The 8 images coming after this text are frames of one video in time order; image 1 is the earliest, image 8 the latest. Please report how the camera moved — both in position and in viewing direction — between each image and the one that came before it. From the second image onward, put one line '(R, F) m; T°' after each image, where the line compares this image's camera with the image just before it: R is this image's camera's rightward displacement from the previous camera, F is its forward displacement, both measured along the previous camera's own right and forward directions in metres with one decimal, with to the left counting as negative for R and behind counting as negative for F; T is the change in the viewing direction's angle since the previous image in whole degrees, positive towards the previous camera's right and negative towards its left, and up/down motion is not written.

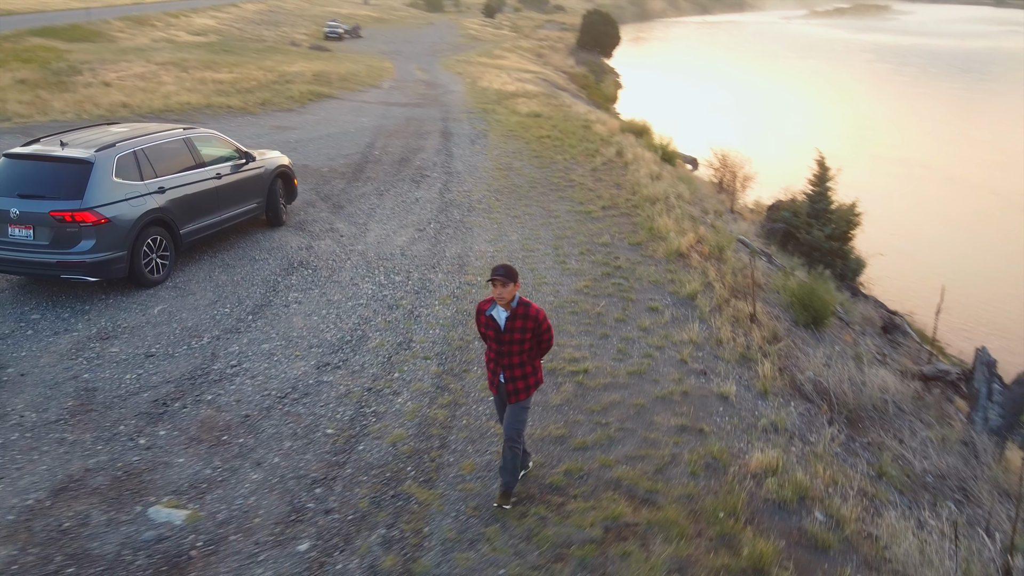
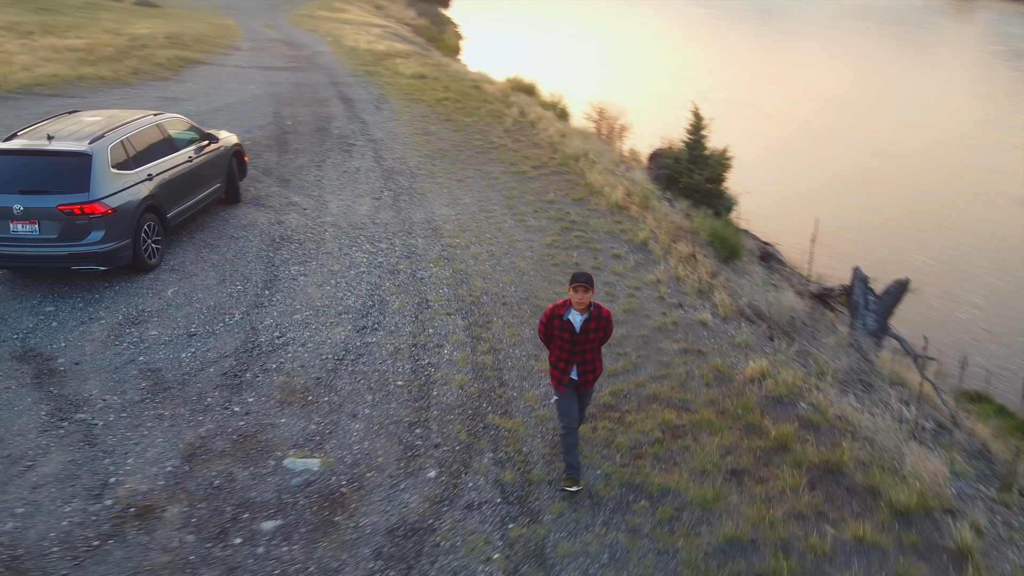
(-1.6, -0.9) m; +11°
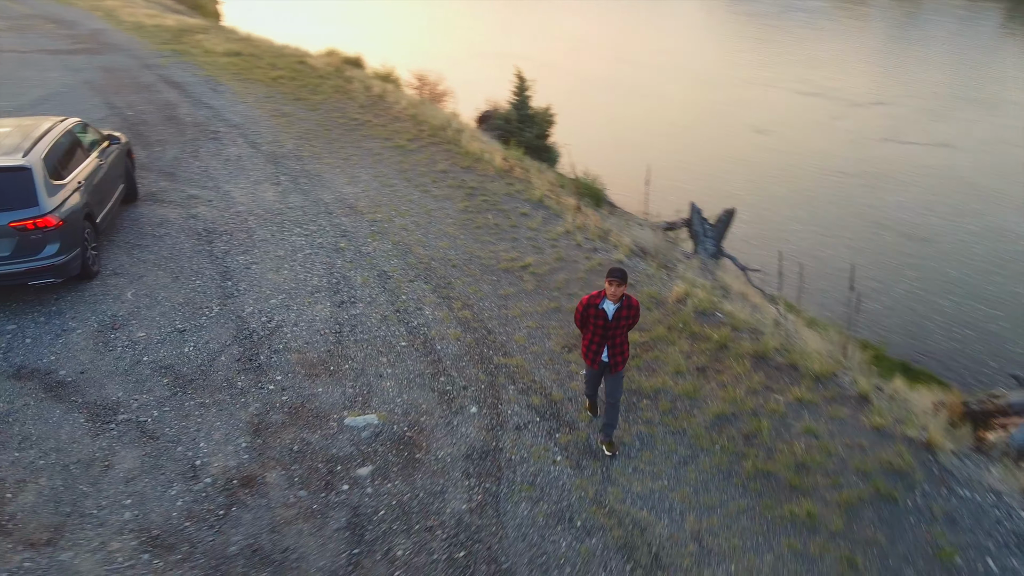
(-1.9, -1.0) m; +15°
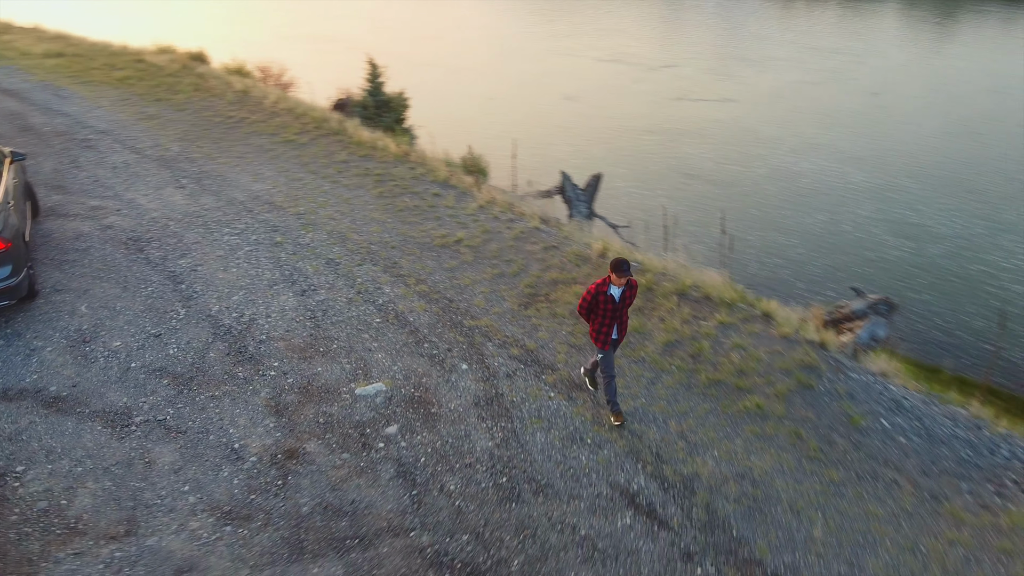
(-1.5, -0.9) m; +12°
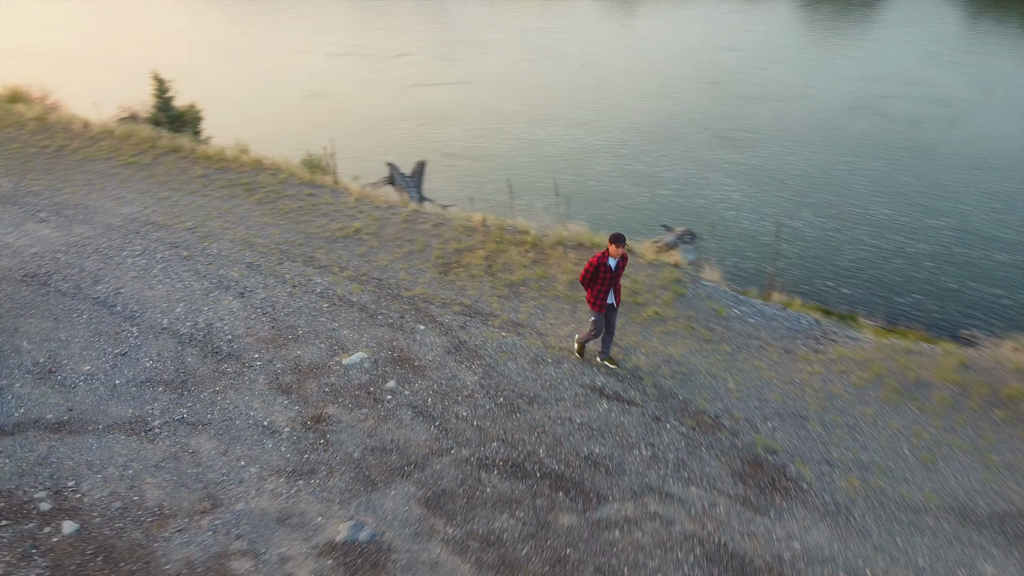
(-2.2, -1.3) m; +18°
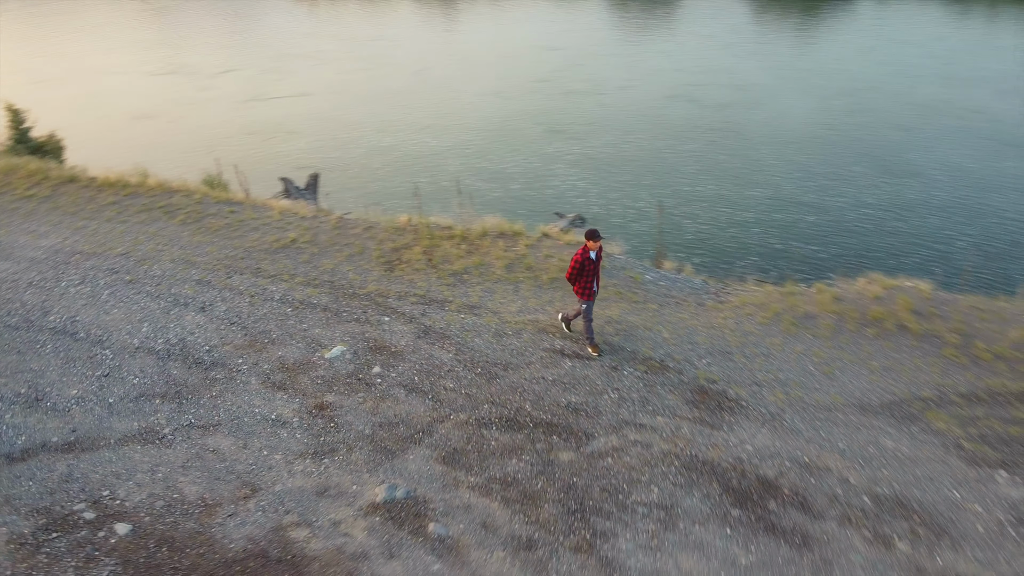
(-1.4, -1.0) m; +11°
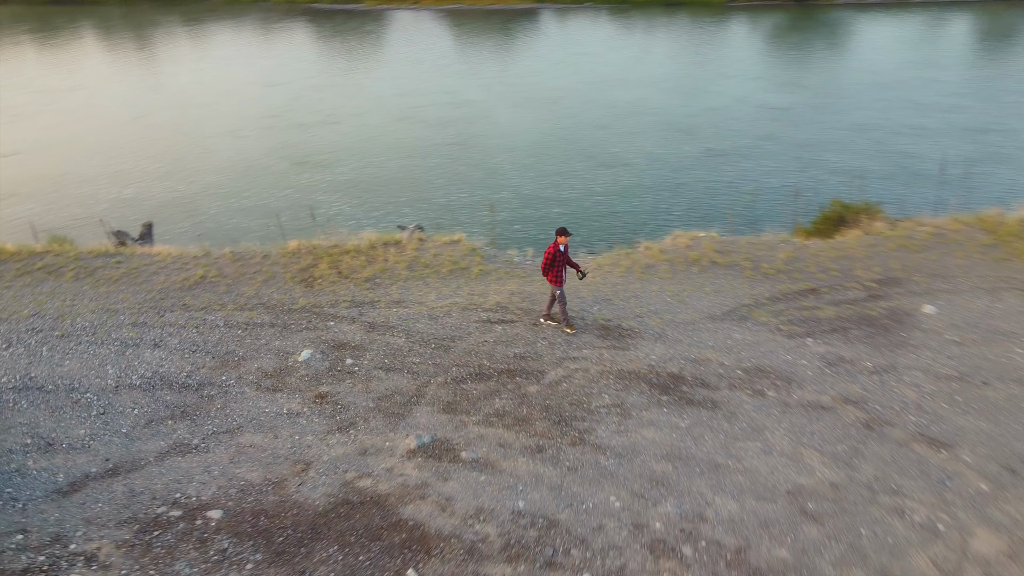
(-2.8, -1.8) m; +19°
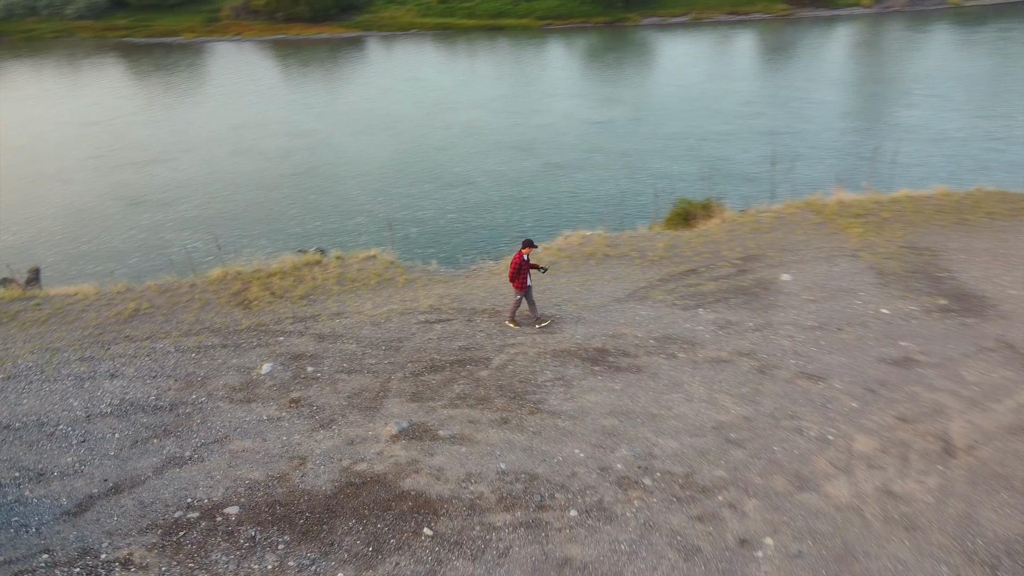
(-1.6, -1.3) m; +12°
